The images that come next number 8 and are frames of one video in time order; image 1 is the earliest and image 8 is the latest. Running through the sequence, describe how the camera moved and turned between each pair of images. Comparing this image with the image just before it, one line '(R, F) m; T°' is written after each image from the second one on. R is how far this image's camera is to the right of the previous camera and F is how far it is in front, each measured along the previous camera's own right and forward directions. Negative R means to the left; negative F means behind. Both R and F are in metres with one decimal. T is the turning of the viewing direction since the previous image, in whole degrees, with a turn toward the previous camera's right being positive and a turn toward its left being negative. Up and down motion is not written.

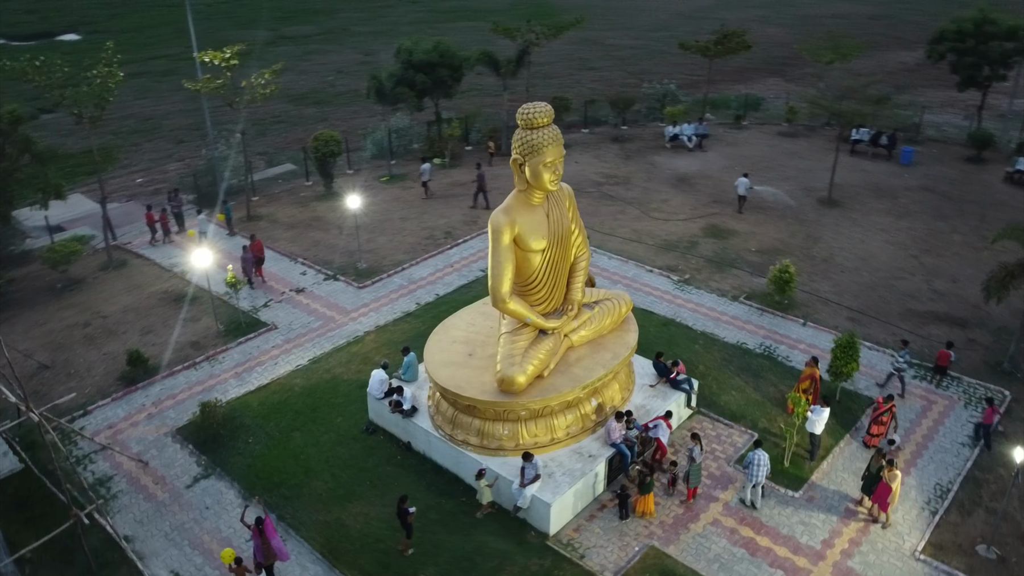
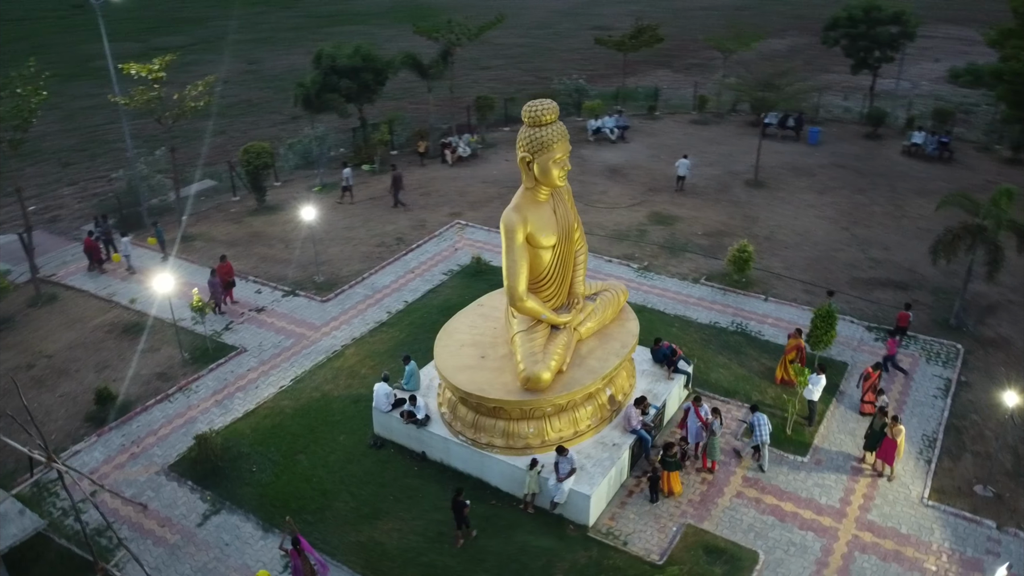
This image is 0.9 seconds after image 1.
(-1.8, +0.1) m; +9°
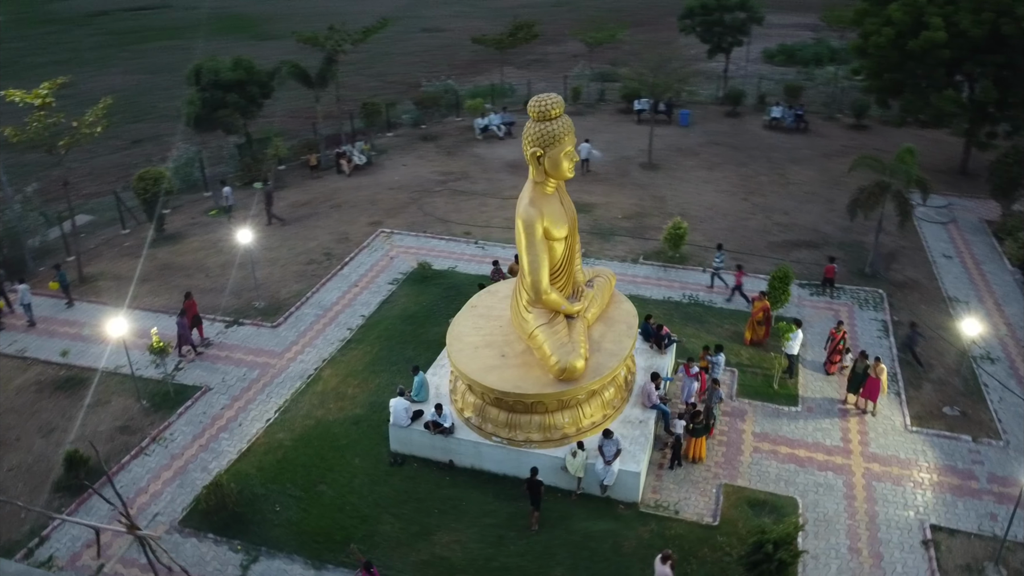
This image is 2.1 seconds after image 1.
(-2.6, +0.3) m; +13°
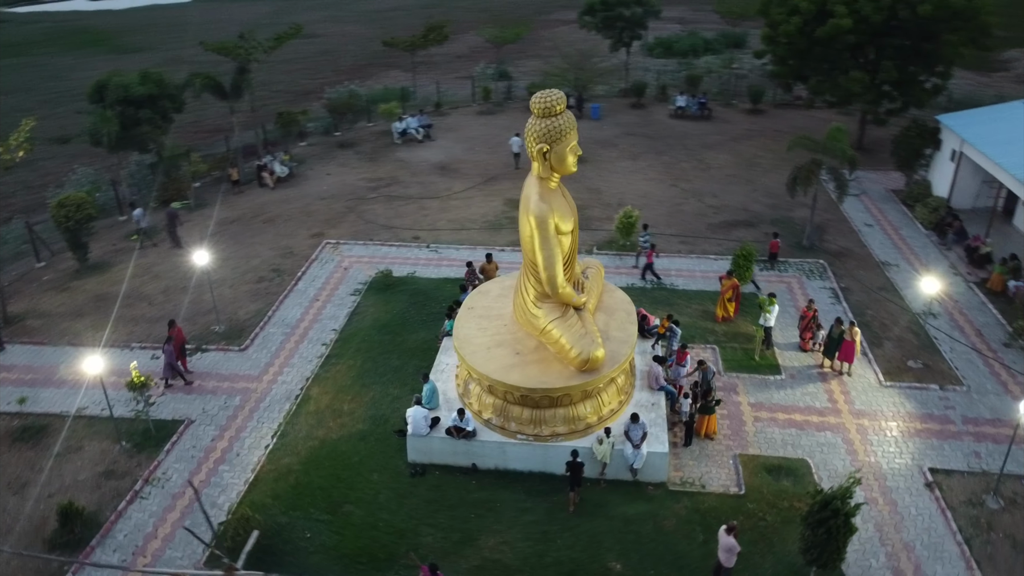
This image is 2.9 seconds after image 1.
(-1.9, +0.1) m; +9°
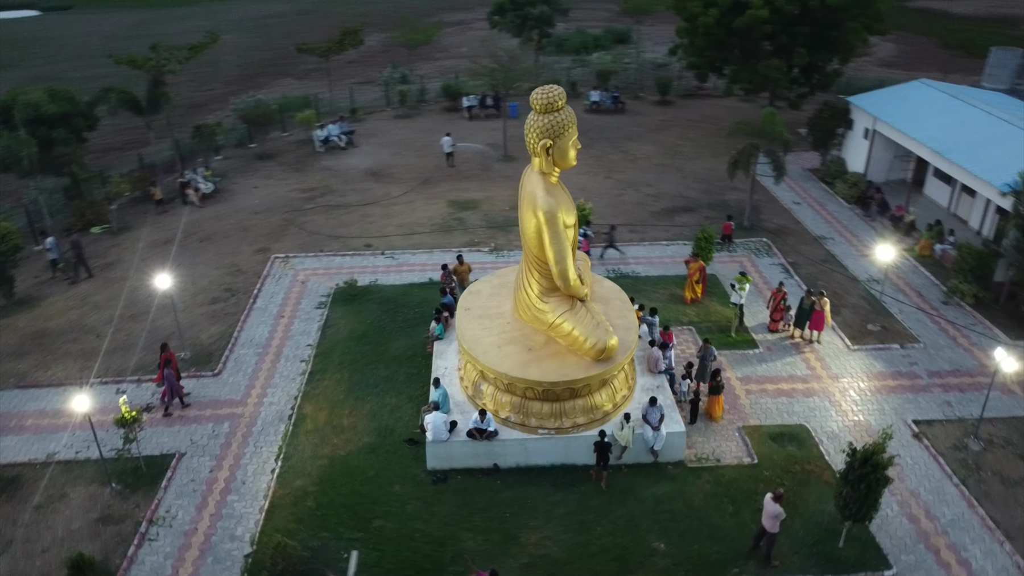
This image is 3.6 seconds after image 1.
(-1.8, +0.1) m; +9°
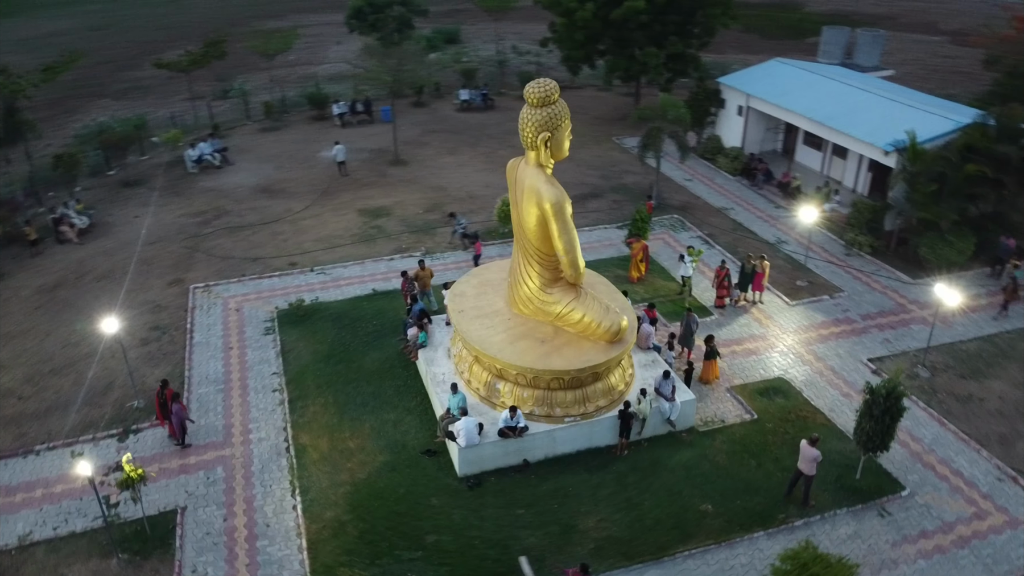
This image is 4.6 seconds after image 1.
(-2.6, +0.3) m; +13°
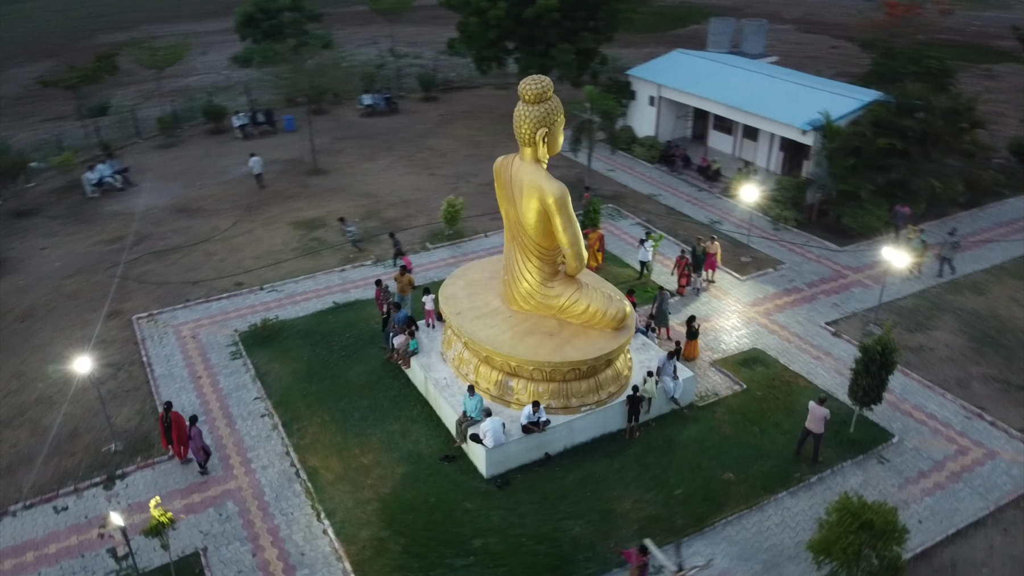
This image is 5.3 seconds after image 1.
(-2.0, +0.1) m; +10°
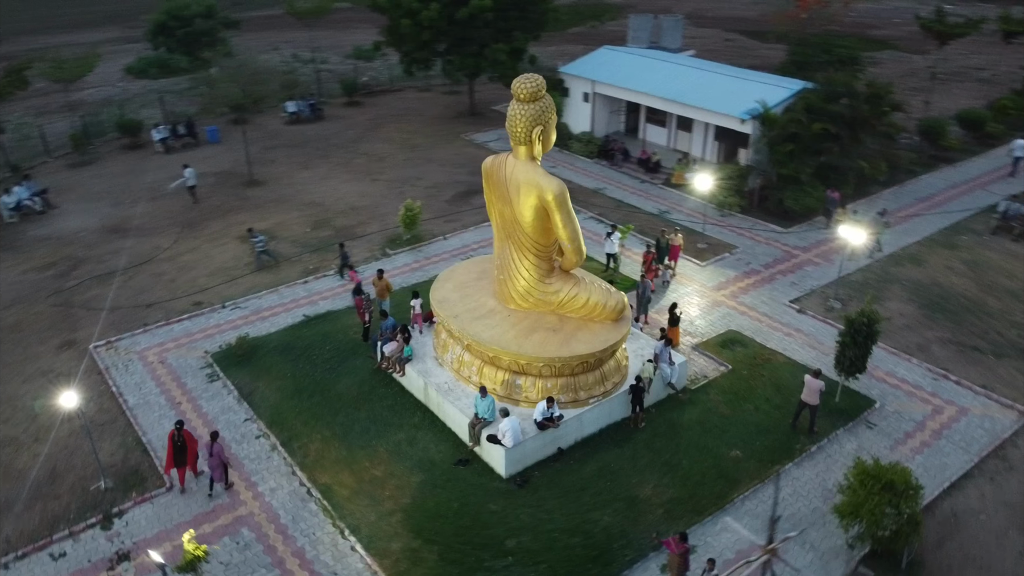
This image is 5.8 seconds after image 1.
(-1.5, +0.1) m; +7°
